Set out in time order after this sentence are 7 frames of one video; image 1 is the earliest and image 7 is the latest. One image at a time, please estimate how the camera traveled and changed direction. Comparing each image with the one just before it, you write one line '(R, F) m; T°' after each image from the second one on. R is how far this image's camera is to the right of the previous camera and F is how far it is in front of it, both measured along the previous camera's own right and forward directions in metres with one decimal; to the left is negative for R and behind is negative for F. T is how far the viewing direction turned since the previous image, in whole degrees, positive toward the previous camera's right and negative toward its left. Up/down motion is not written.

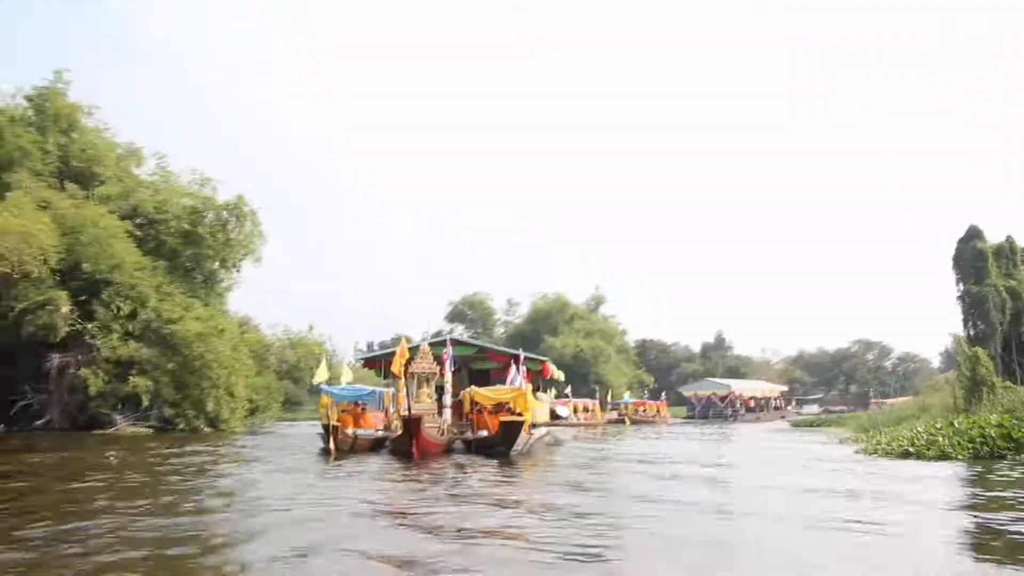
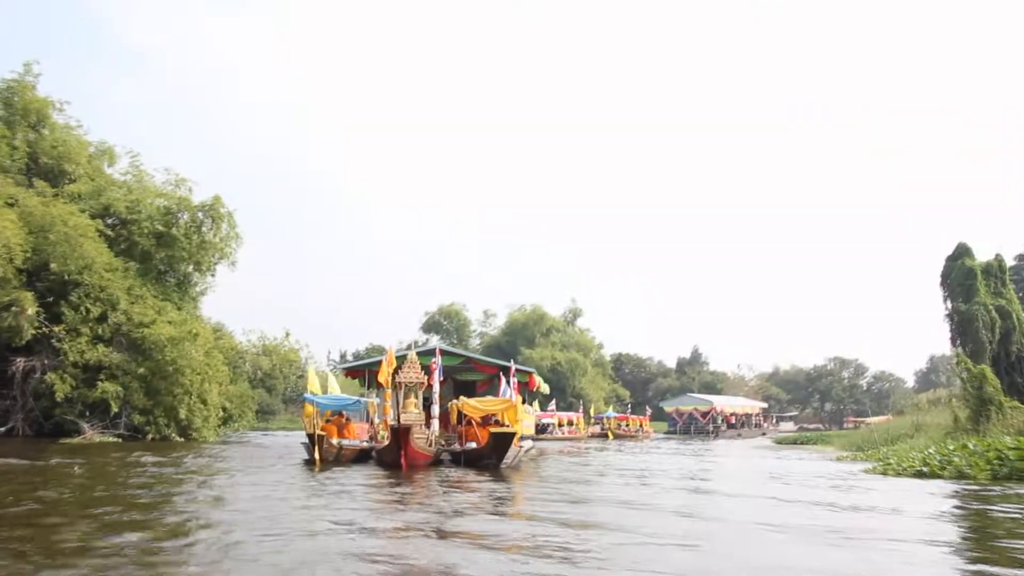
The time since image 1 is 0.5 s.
(-0.3, +0.5) m; +2°
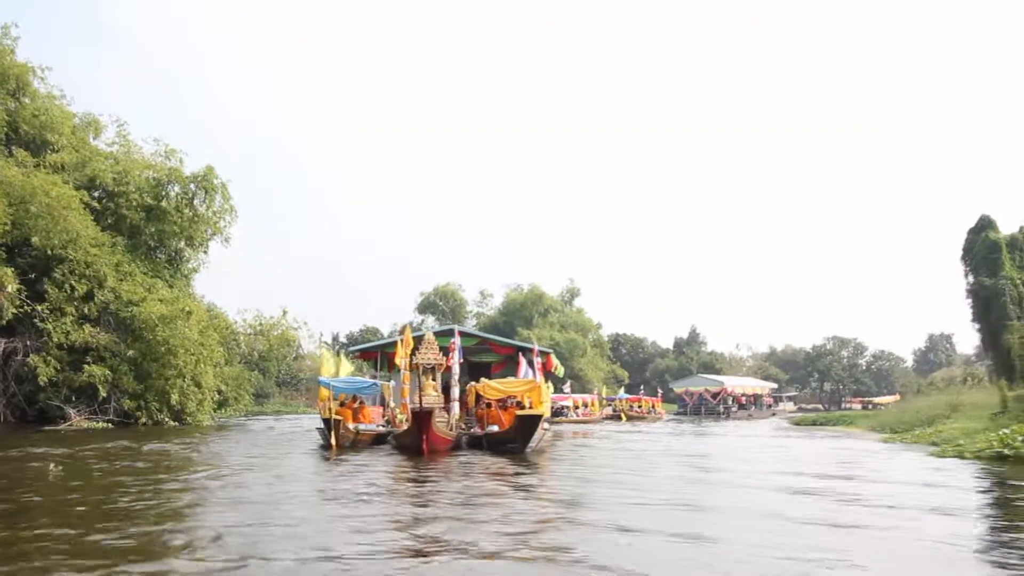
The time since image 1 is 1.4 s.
(-0.6, +1.2) m; +1°
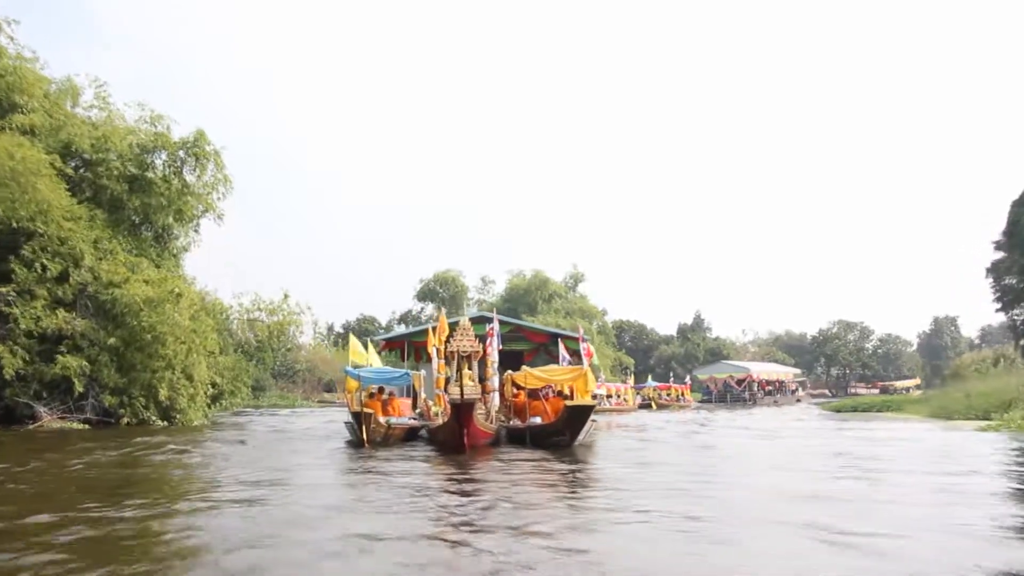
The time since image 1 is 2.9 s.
(-0.9, +2.2) m; +1°
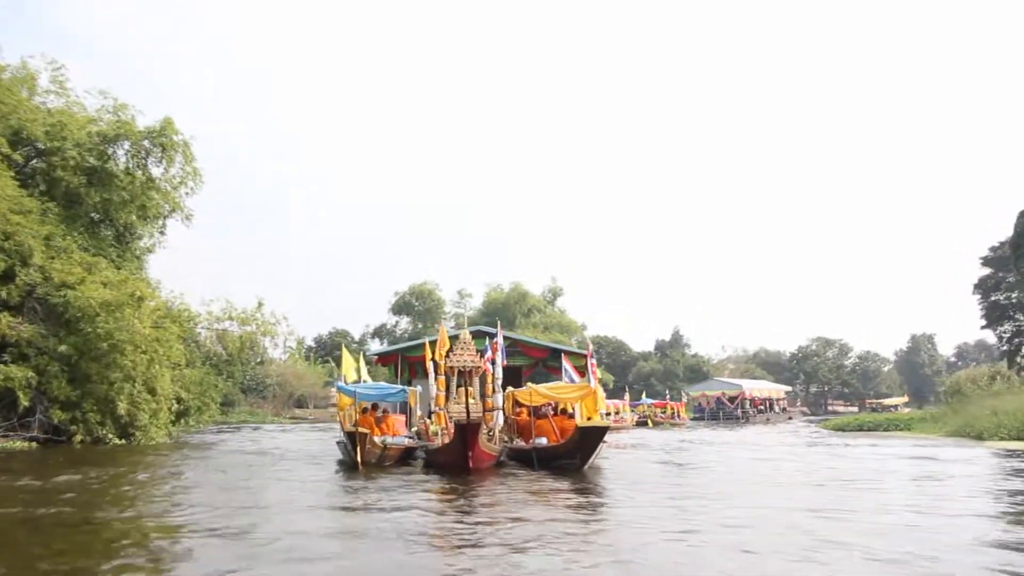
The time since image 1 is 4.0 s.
(-0.6, +1.5) m; +2°
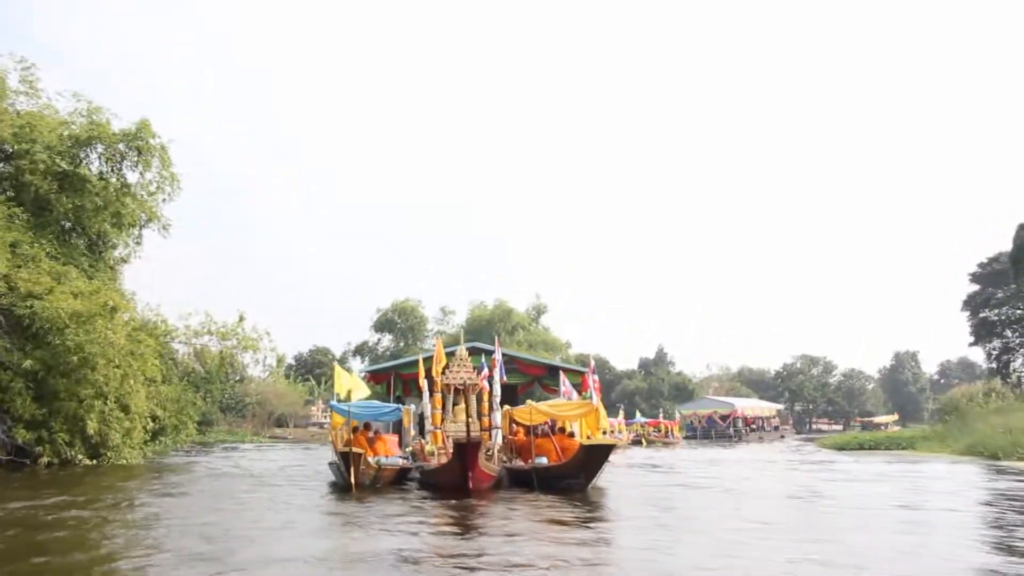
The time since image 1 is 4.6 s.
(-0.3, +0.7) m; +1°
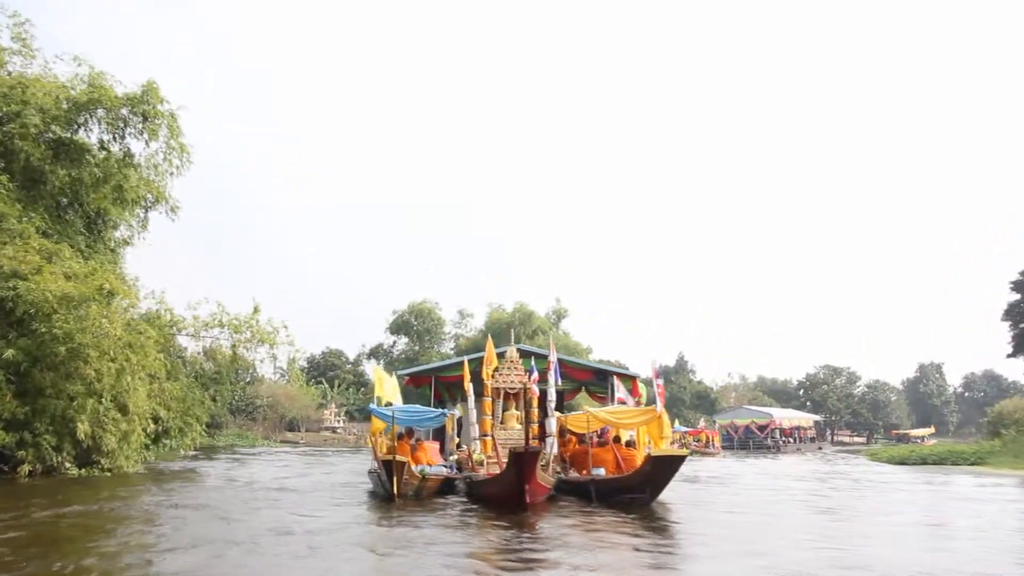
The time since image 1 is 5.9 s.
(-0.7, +1.9) m; -1°
